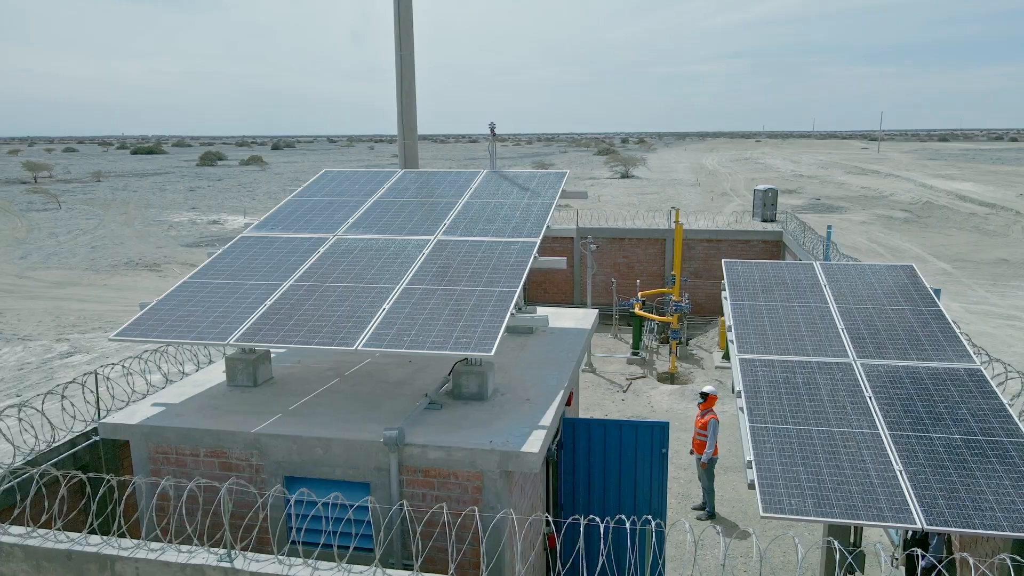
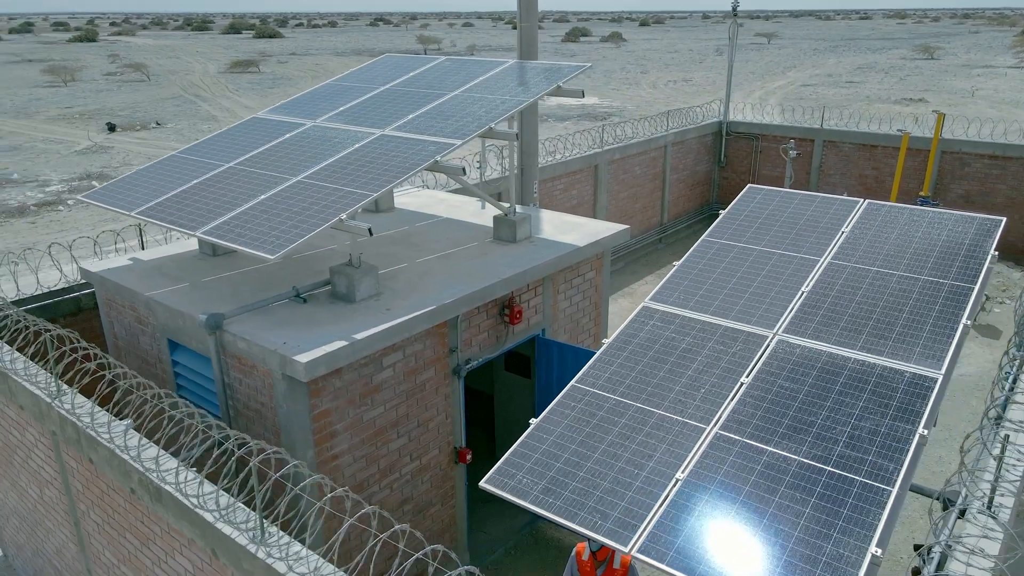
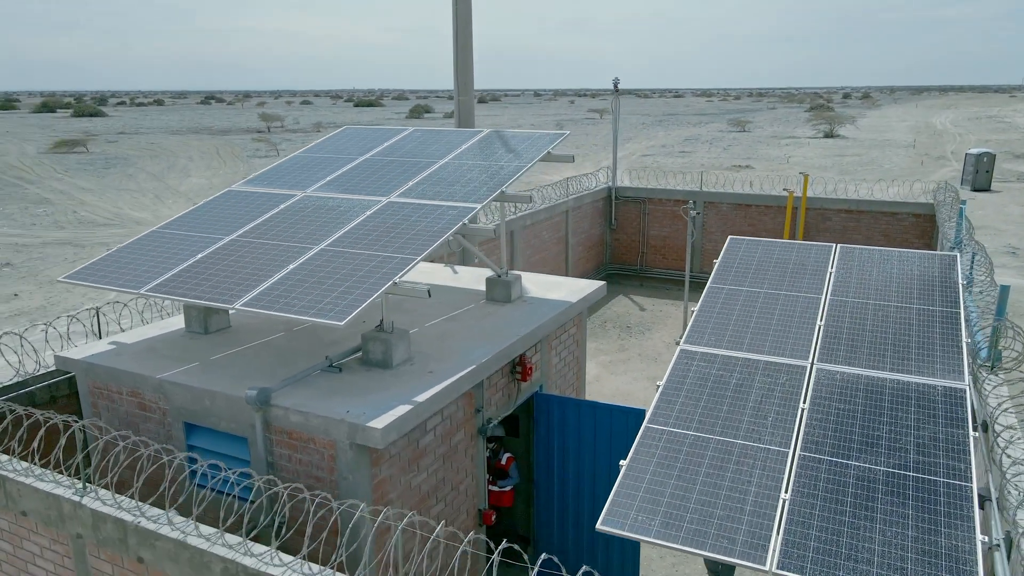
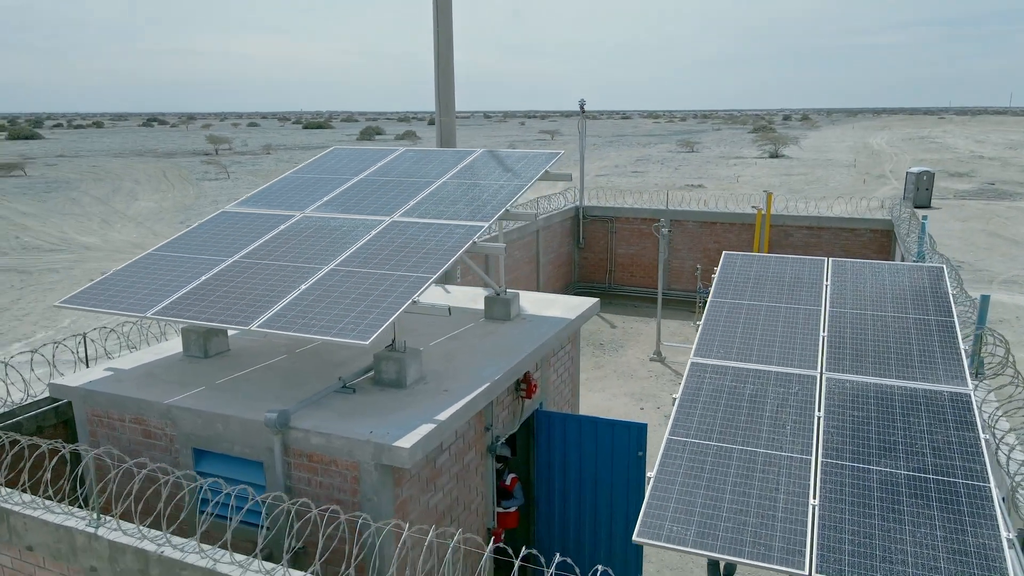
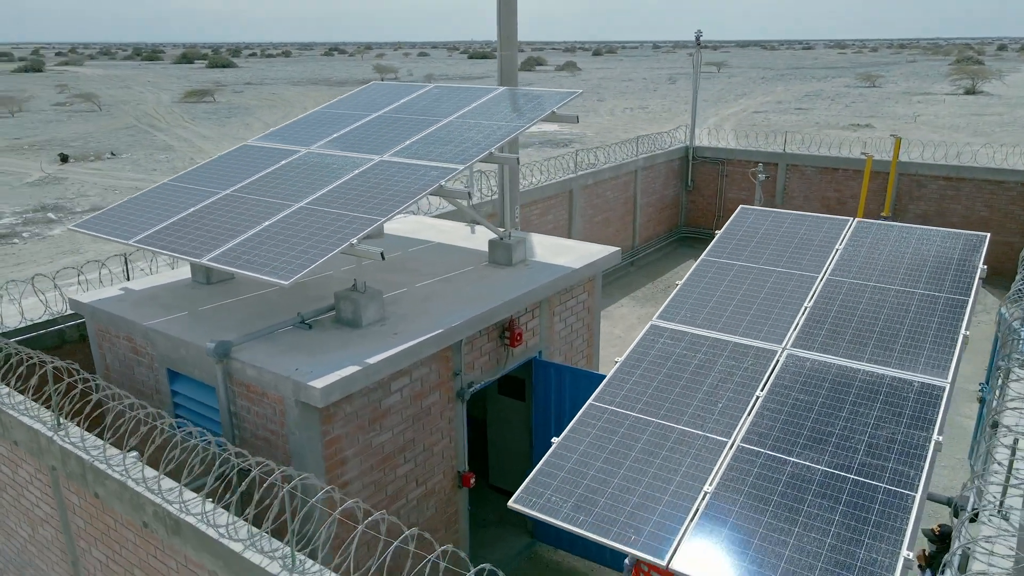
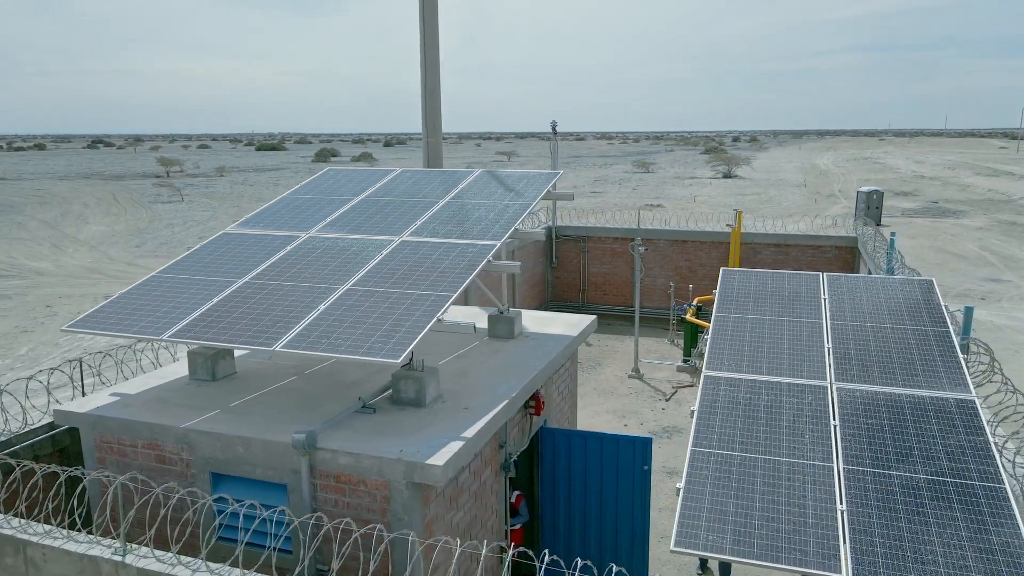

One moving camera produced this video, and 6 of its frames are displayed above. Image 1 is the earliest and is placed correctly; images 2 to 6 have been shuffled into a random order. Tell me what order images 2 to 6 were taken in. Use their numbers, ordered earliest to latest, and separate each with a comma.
6, 4, 3, 5, 2
